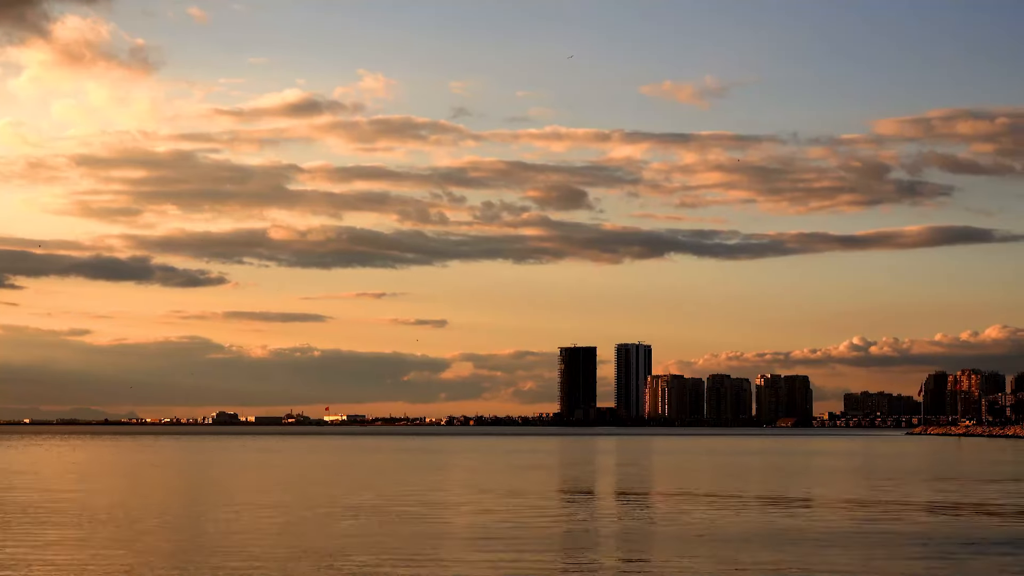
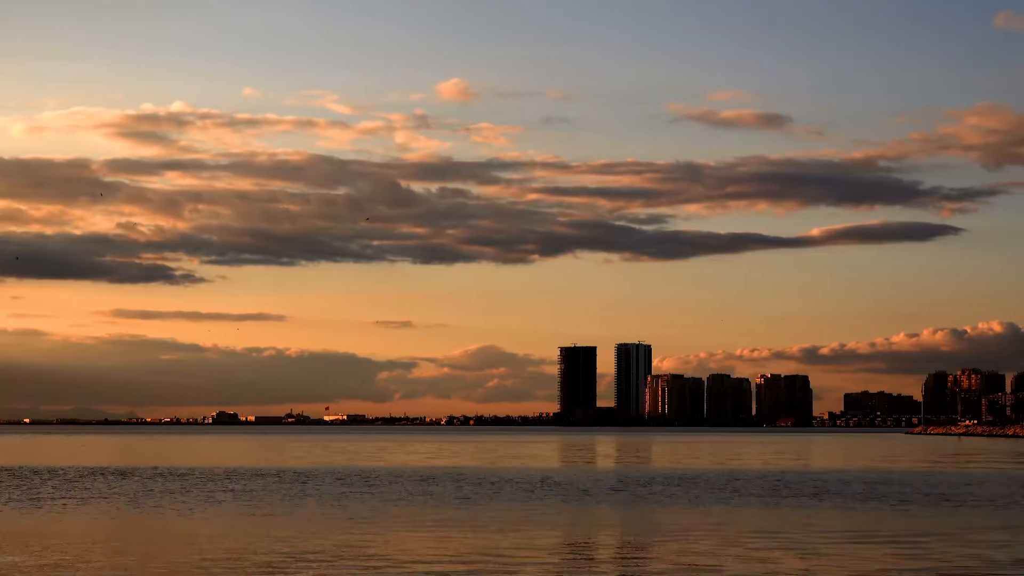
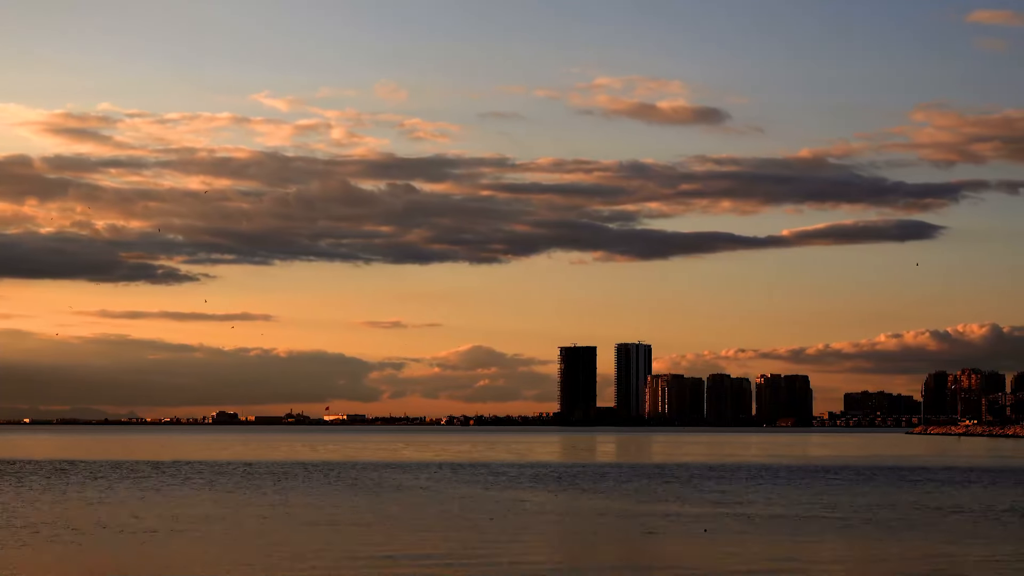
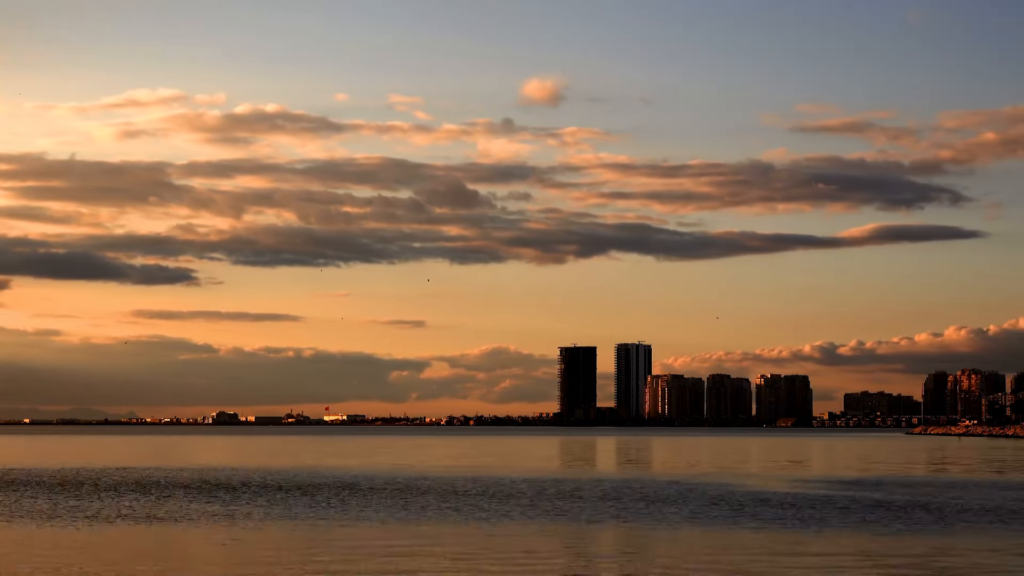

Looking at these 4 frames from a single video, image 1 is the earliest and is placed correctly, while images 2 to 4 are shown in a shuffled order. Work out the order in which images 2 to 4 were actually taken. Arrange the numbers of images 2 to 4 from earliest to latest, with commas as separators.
4, 2, 3
